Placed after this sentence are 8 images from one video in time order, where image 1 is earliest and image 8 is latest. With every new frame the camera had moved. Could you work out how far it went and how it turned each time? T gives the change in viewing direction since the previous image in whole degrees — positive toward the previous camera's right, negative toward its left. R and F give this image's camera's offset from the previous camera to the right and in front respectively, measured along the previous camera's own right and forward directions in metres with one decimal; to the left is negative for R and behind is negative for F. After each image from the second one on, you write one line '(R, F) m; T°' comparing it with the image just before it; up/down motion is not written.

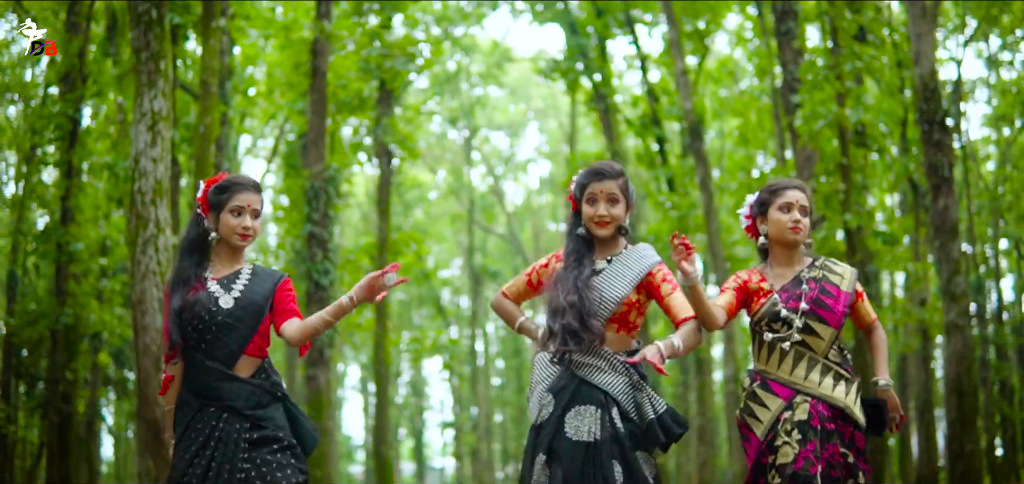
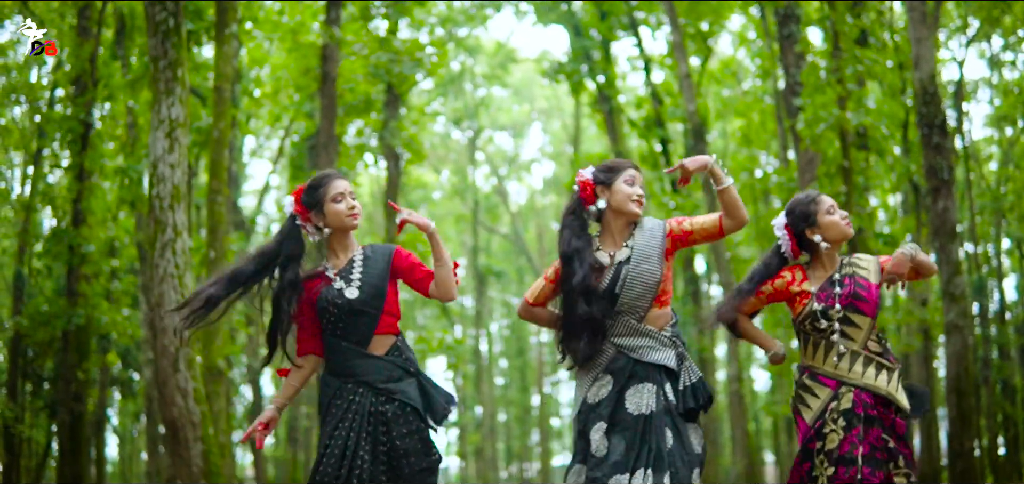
(0.0, -0.2) m; 0°
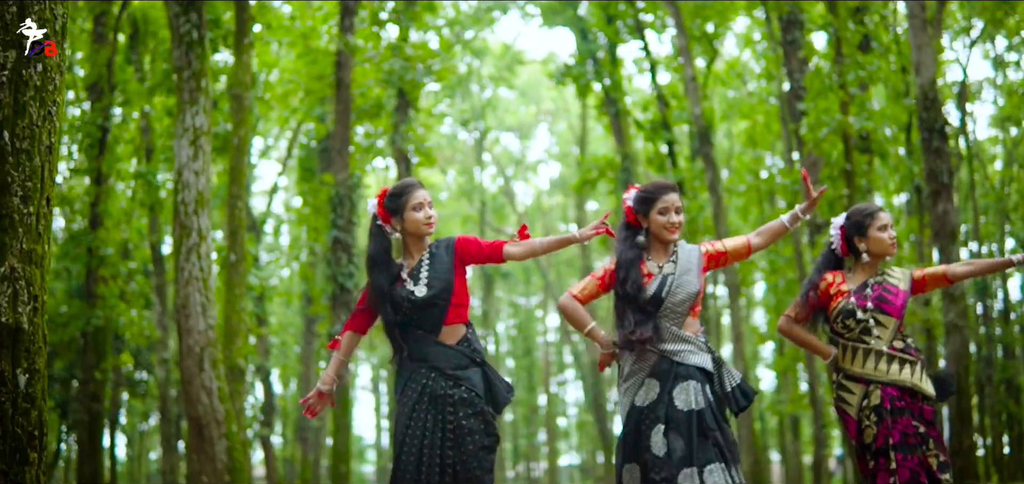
(-0.1, -0.3) m; 0°
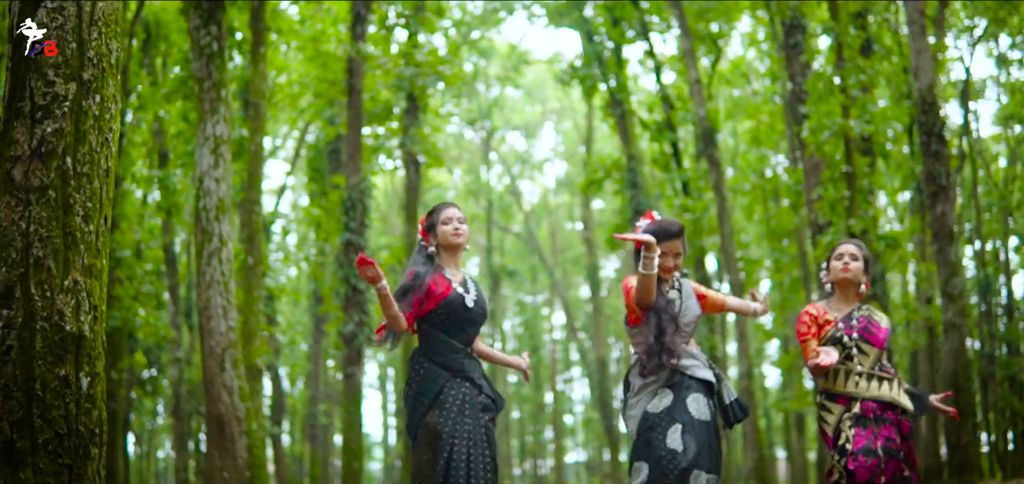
(0.0, -0.3) m; 0°
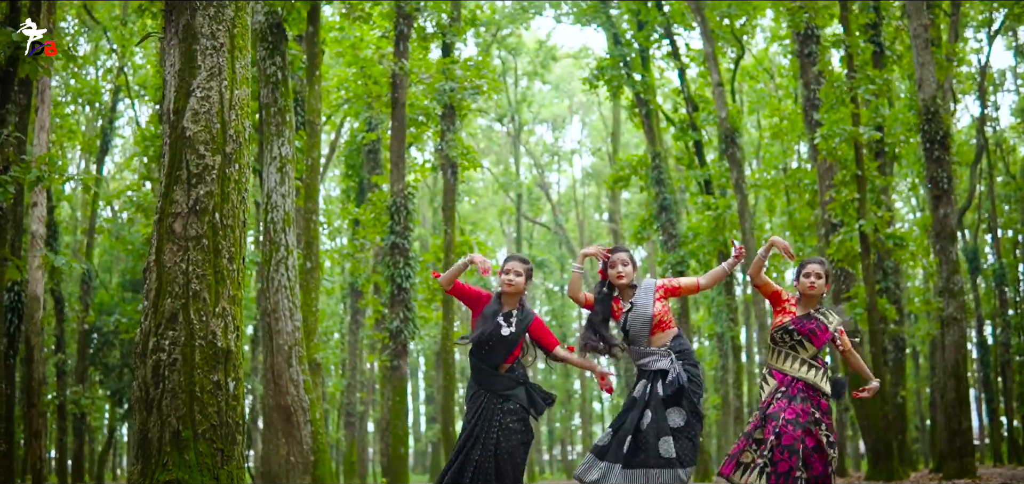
(-0.1, -1.1) m; -2°
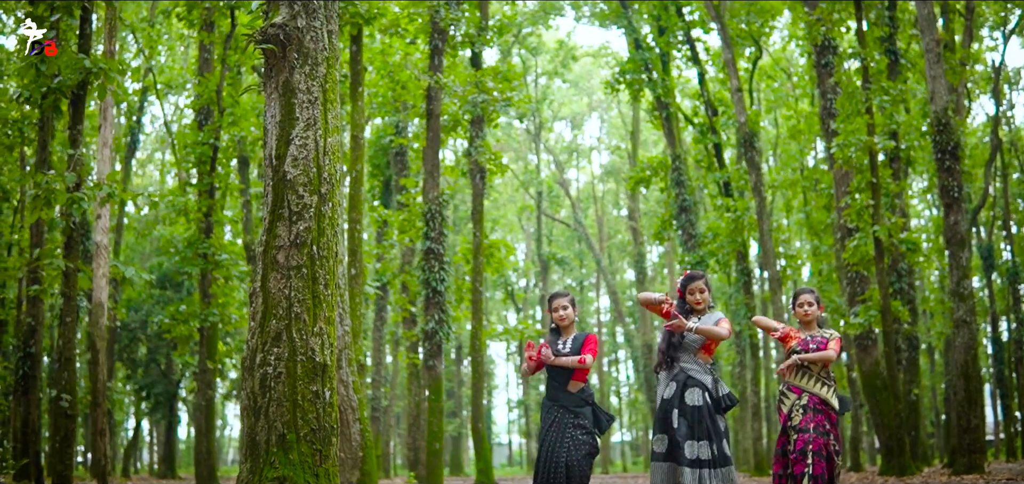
(-0.2, -0.7) m; -1°
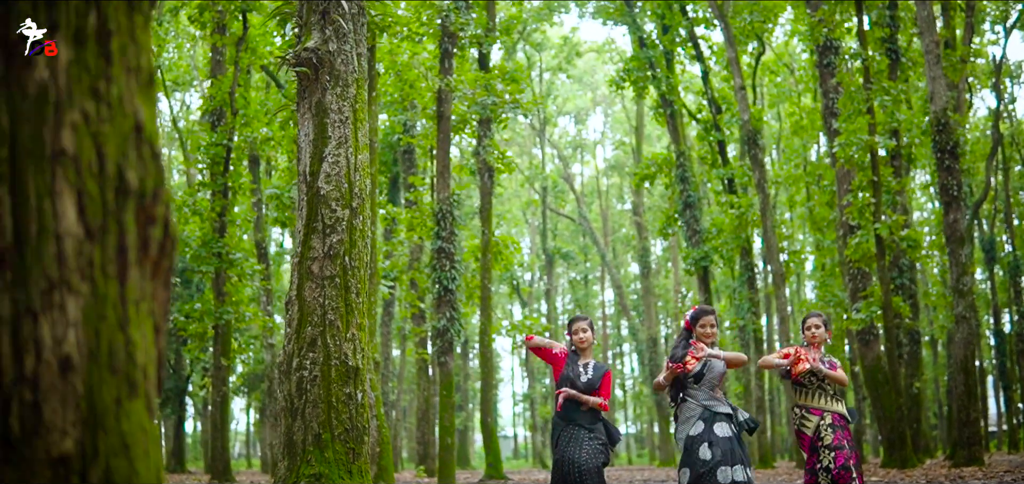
(-0.1, -0.3) m; 0°
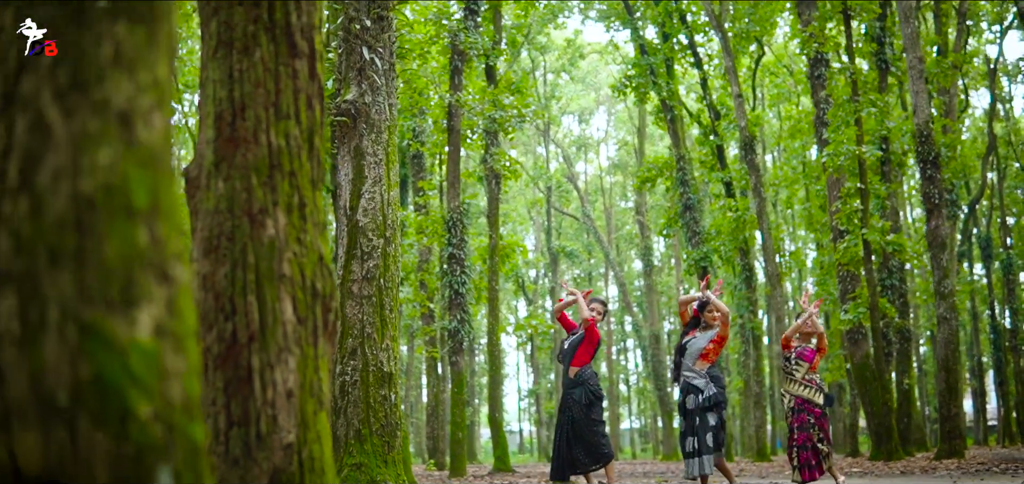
(0.0, -0.9) m; 0°
